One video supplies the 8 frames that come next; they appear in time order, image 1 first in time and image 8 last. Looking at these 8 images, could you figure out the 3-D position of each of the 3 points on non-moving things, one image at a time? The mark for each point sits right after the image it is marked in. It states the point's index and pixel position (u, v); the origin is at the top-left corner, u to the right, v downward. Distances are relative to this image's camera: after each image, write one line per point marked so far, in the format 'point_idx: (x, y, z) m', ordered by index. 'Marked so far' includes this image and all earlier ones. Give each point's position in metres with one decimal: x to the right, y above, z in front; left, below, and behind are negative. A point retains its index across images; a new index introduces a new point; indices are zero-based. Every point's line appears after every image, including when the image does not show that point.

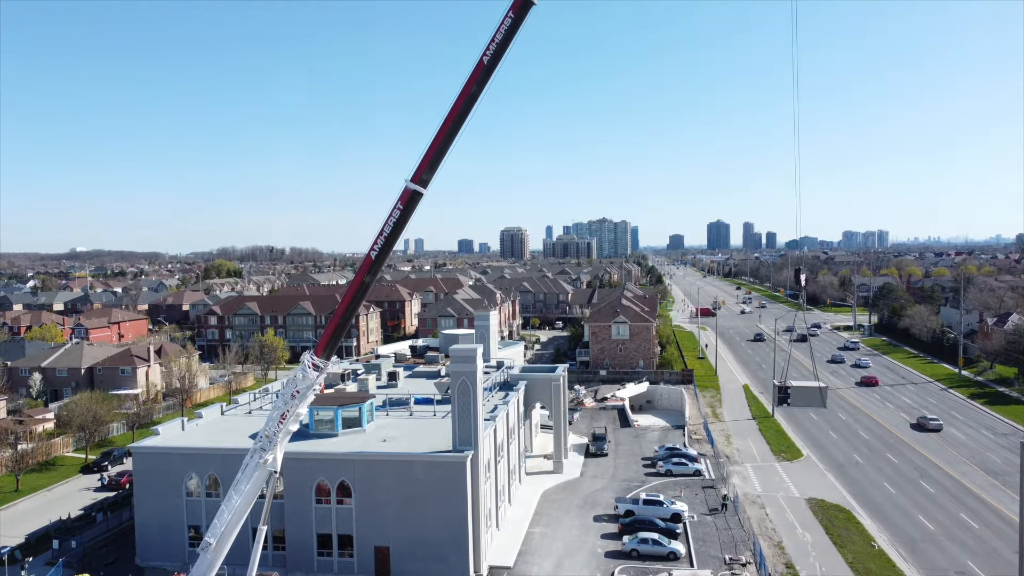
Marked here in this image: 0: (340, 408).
0: (-5.0, -3.5, +18.4) m
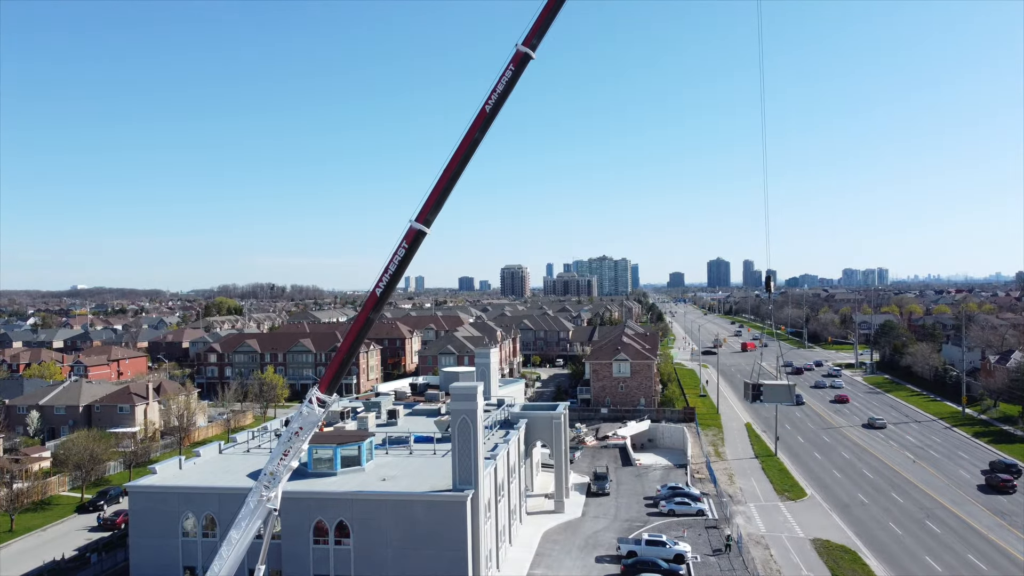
0: (-5.0, -4.6, +18.3) m
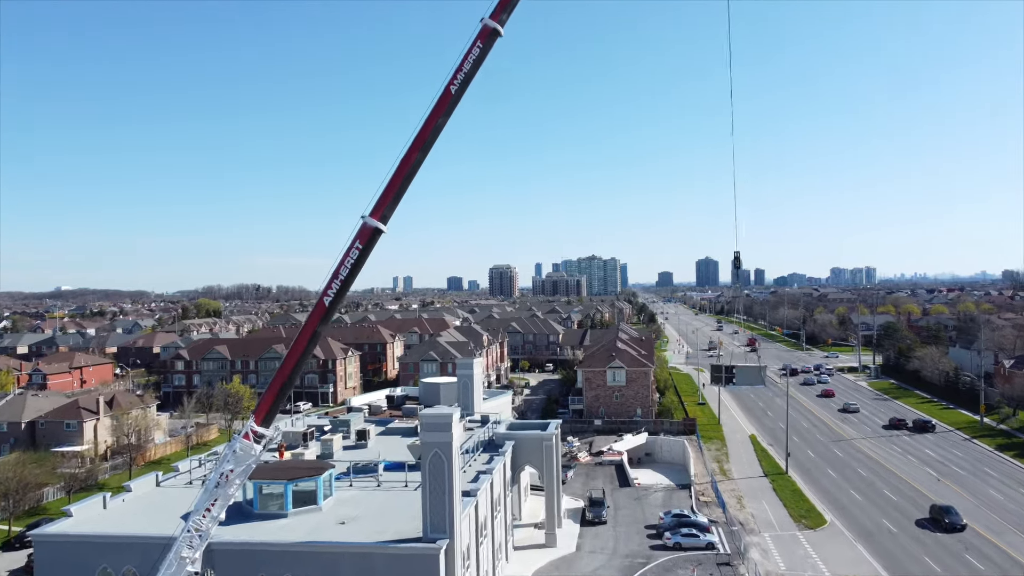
0: (-5.4, -4.8, +15.5) m
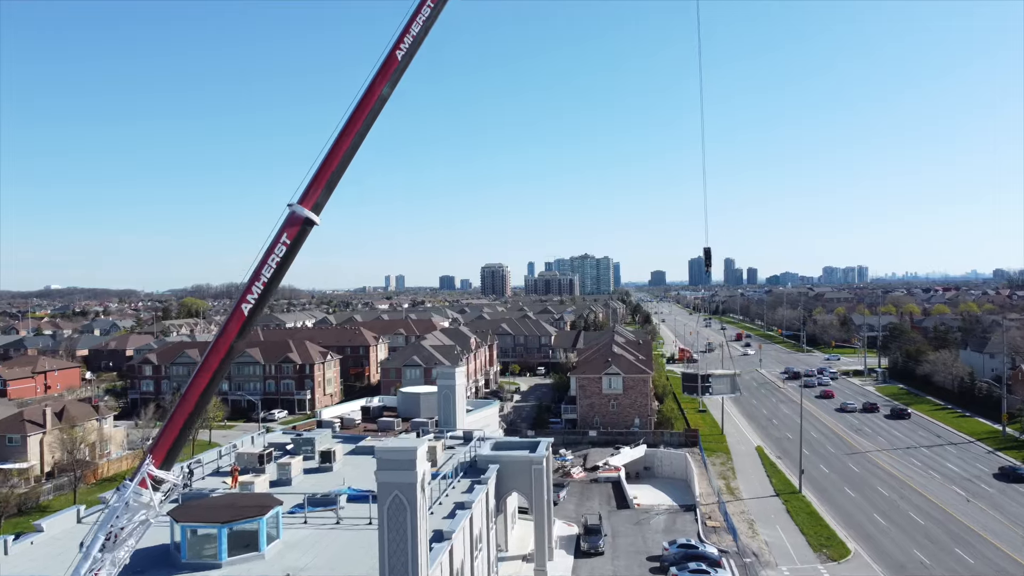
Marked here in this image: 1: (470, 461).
0: (-5.8, -4.8, +12.9) m
1: (-1.3, -5.1, +18.7) m
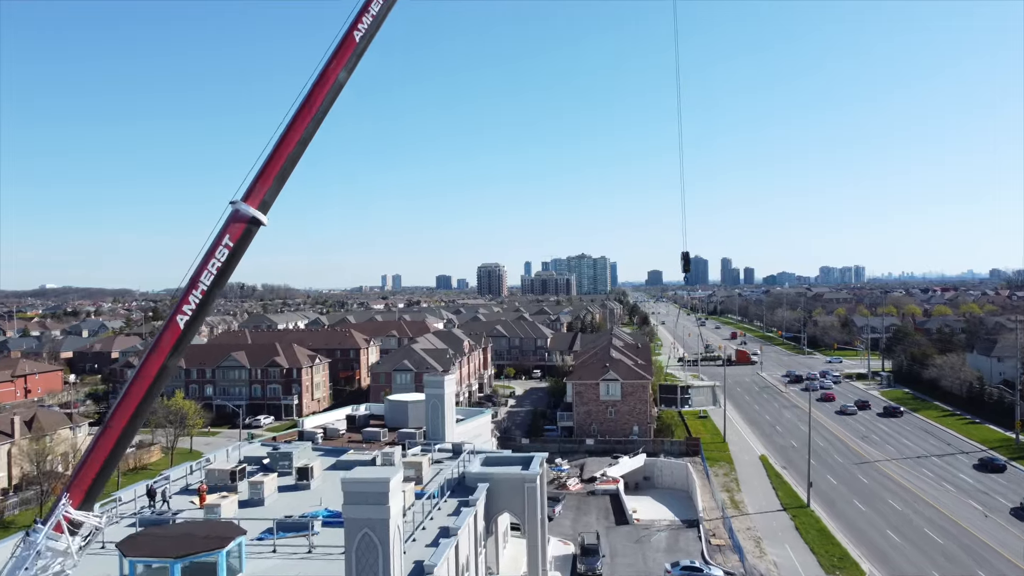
0: (-6.0, -5.0, +11.5) m
1: (-1.5, -5.2, +17.4) m
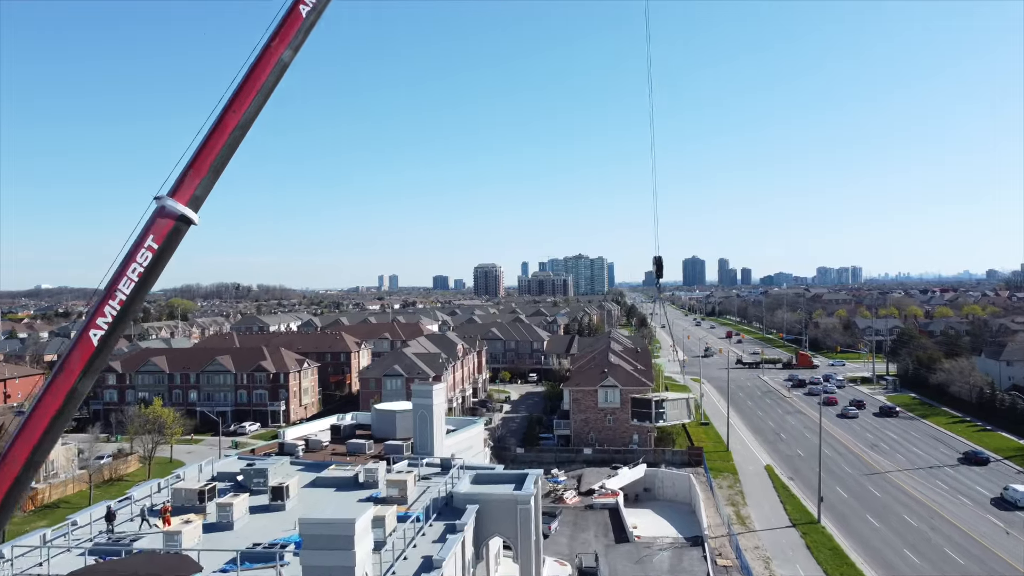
0: (-6.2, -5.1, +10.2) m
1: (-1.7, -5.3, +16.0) m
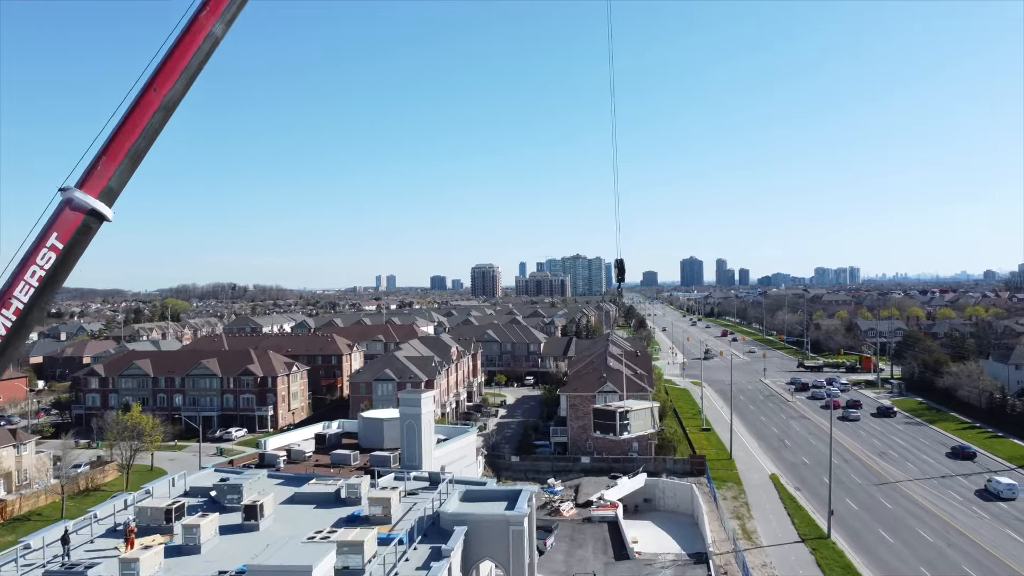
0: (-6.4, -5.1, +9.0) m
1: (-1.9, -5.4, +14.8) m
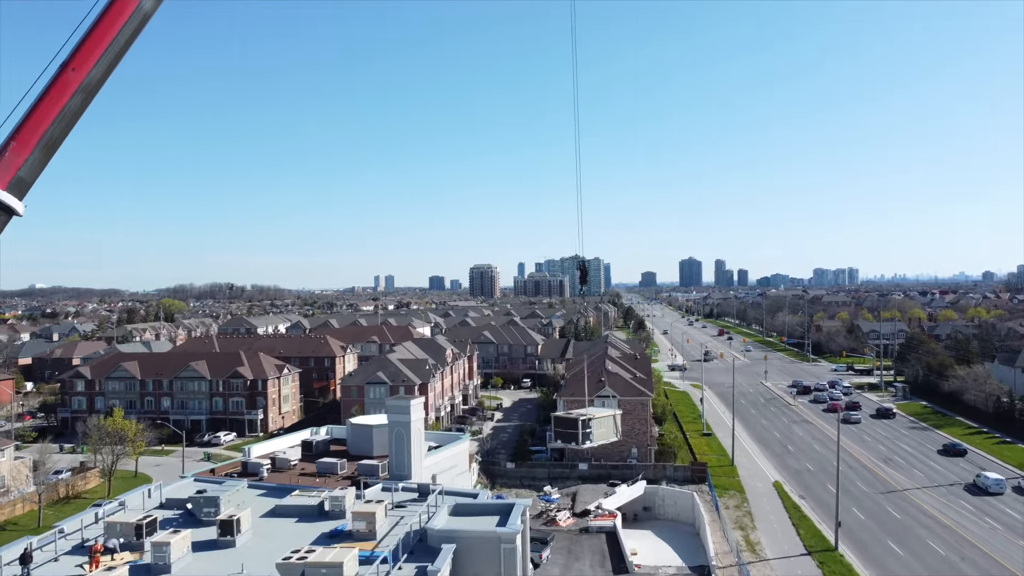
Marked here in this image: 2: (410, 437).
0: (-6.6, -5.1, +8.1) m
1: (-2.1, -5.4, +14.0) m
2: (-2.9, -4.3, +18.2) m
